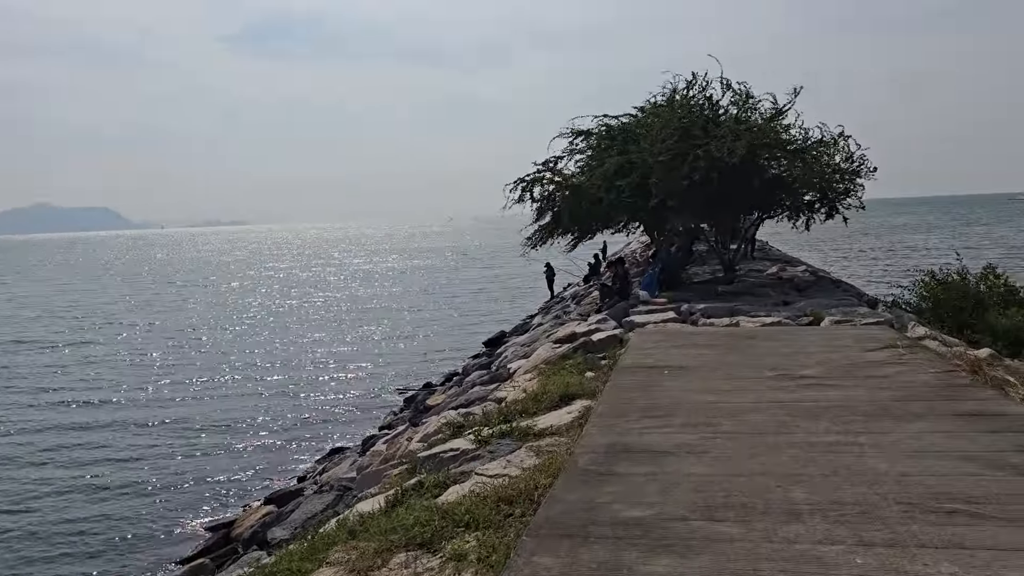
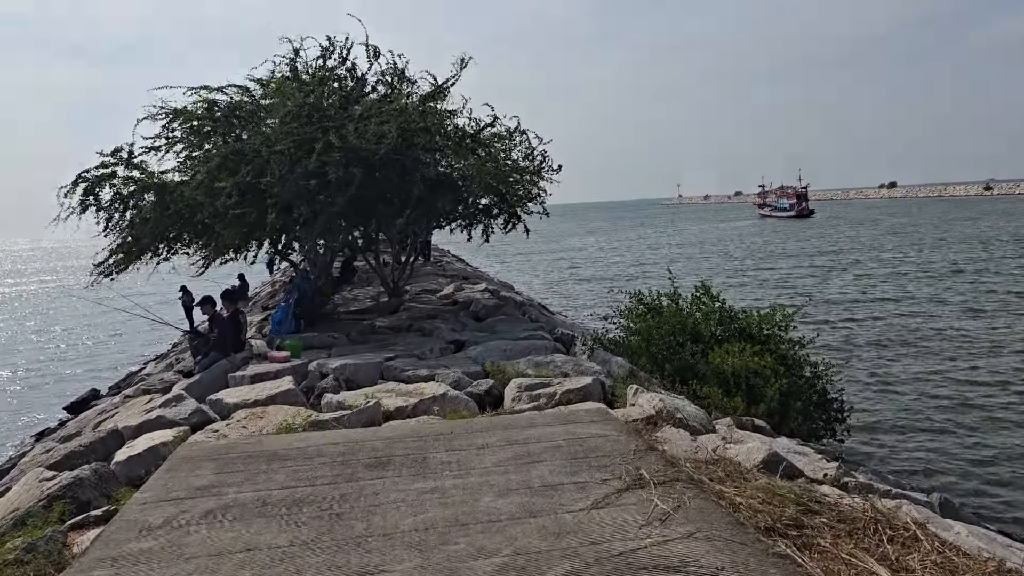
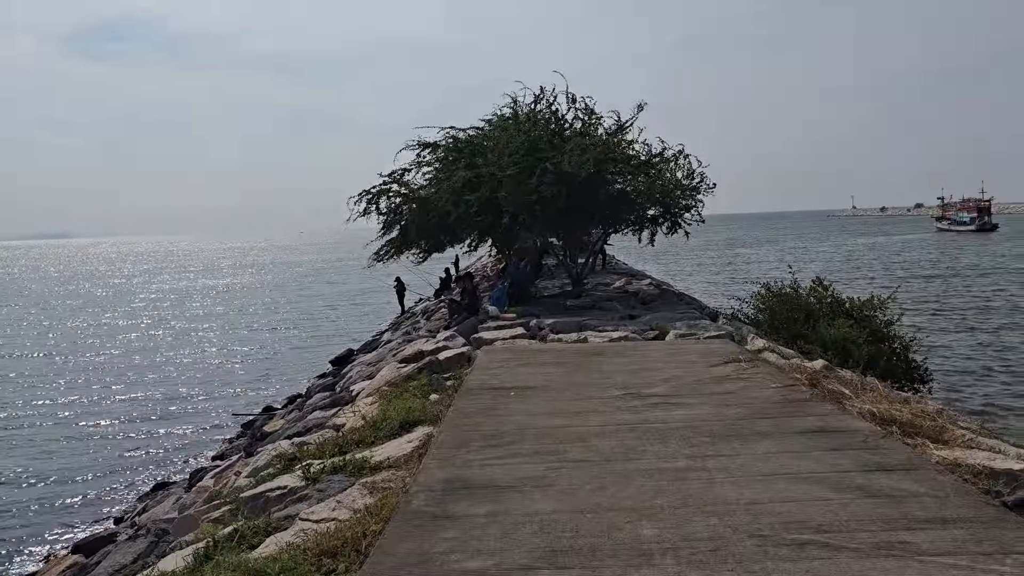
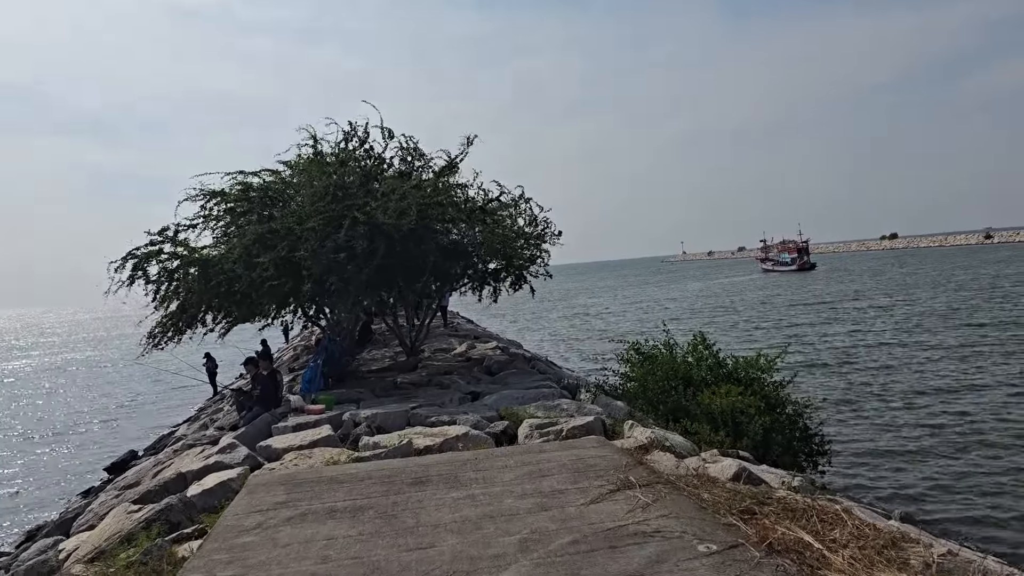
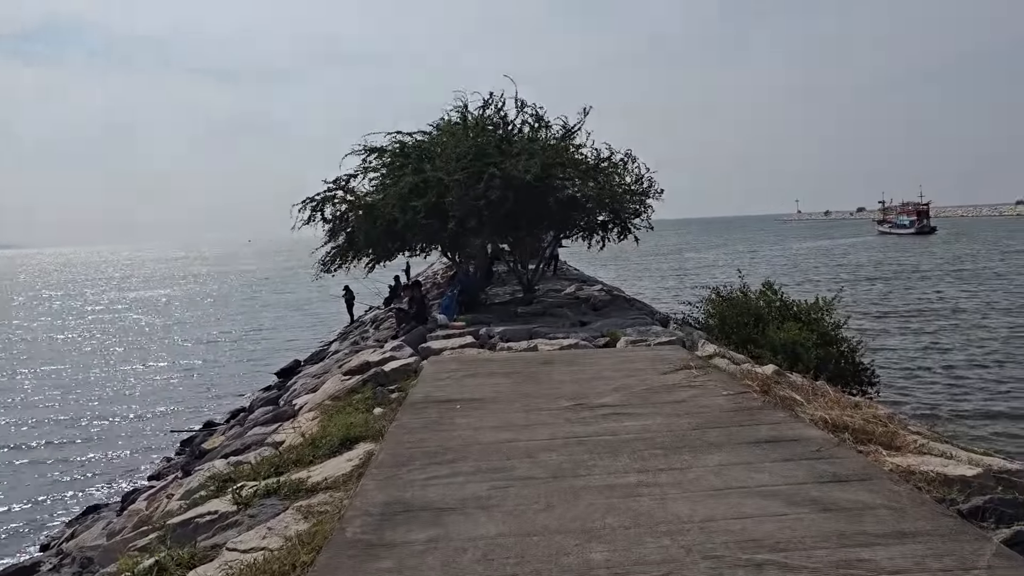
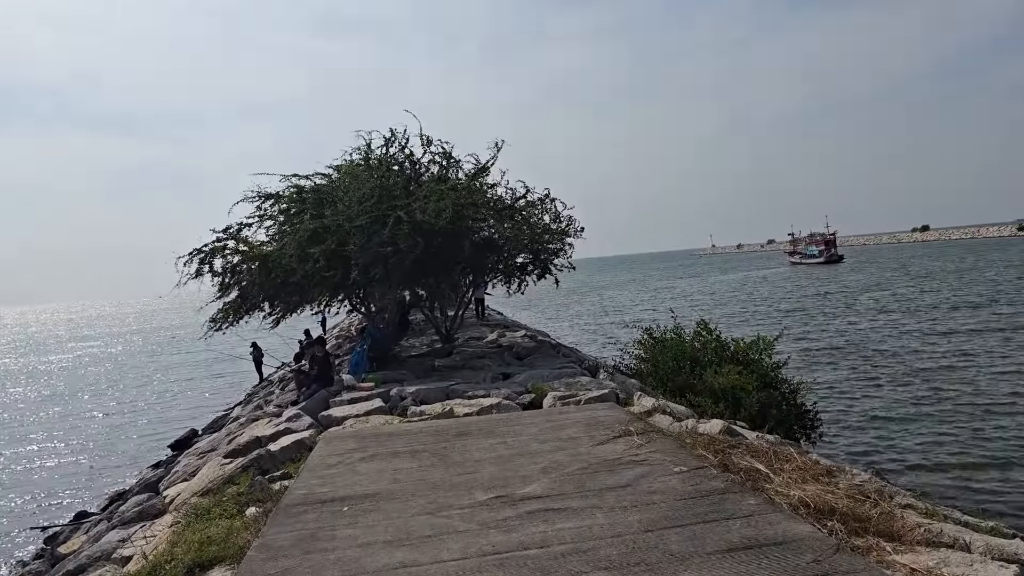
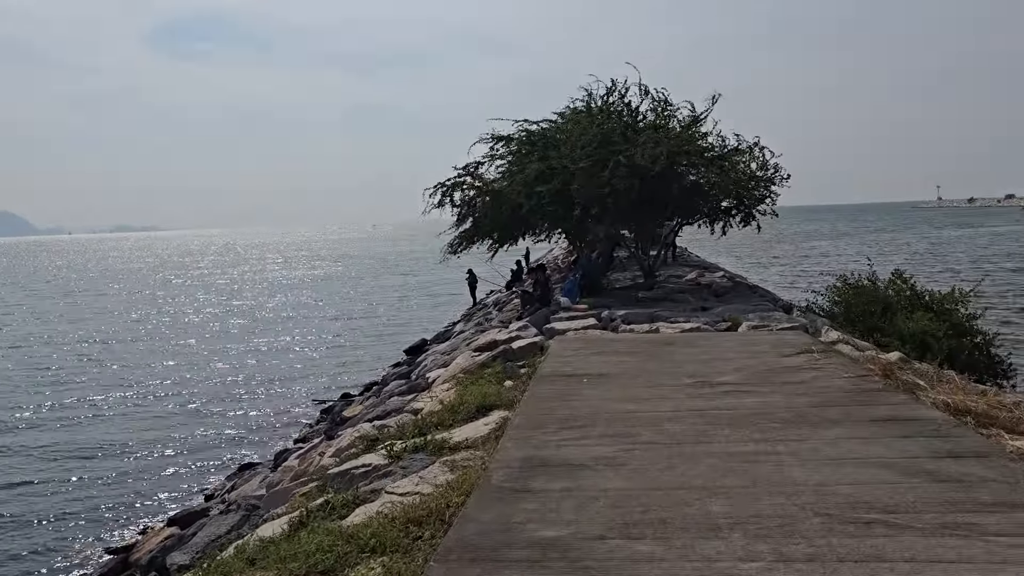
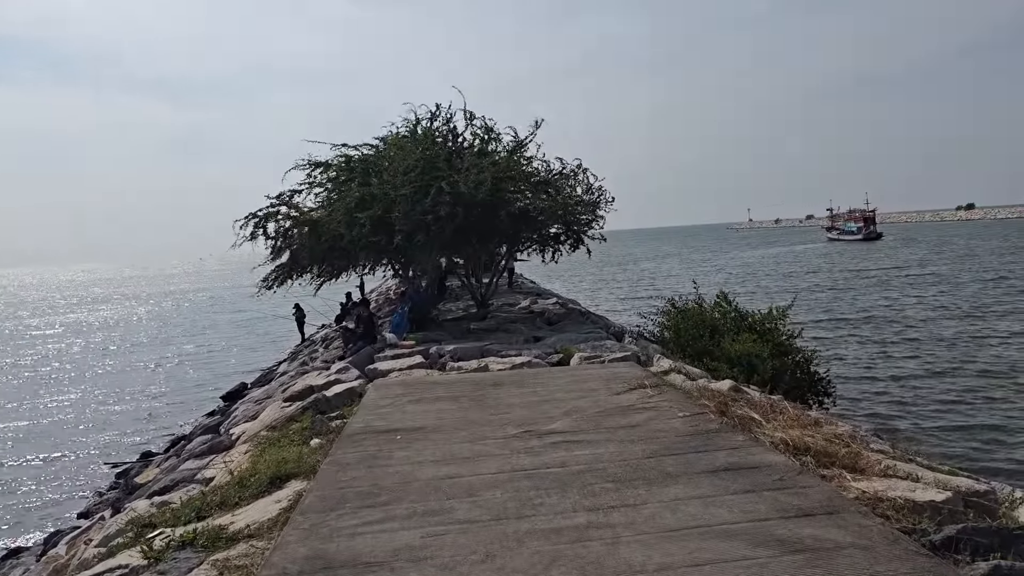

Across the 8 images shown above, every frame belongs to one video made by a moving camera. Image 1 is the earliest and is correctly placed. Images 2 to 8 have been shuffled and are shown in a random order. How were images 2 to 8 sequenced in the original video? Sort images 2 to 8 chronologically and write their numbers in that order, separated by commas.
7, 3, 5, 8, 6, 4, 2
